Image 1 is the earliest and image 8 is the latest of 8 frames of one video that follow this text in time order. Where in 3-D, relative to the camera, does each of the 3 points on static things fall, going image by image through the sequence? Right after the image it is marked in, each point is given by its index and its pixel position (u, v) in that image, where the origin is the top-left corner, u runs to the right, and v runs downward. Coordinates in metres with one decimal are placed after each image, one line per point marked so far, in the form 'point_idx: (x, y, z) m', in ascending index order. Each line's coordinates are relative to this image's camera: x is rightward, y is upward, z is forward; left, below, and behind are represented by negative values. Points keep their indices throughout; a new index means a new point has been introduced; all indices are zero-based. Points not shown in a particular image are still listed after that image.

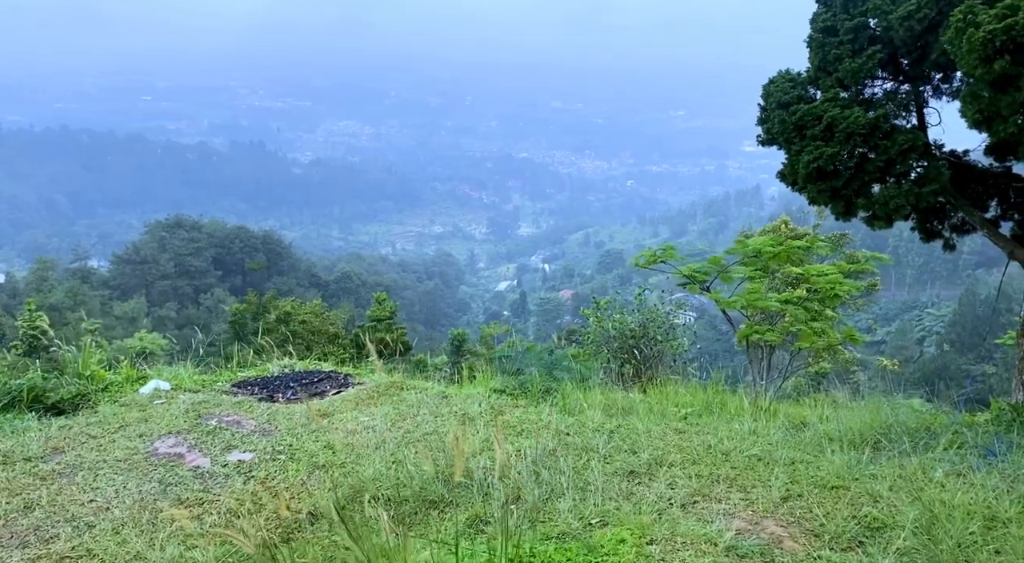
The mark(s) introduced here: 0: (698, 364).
0: (+1.4, -0.6, +6.7) m
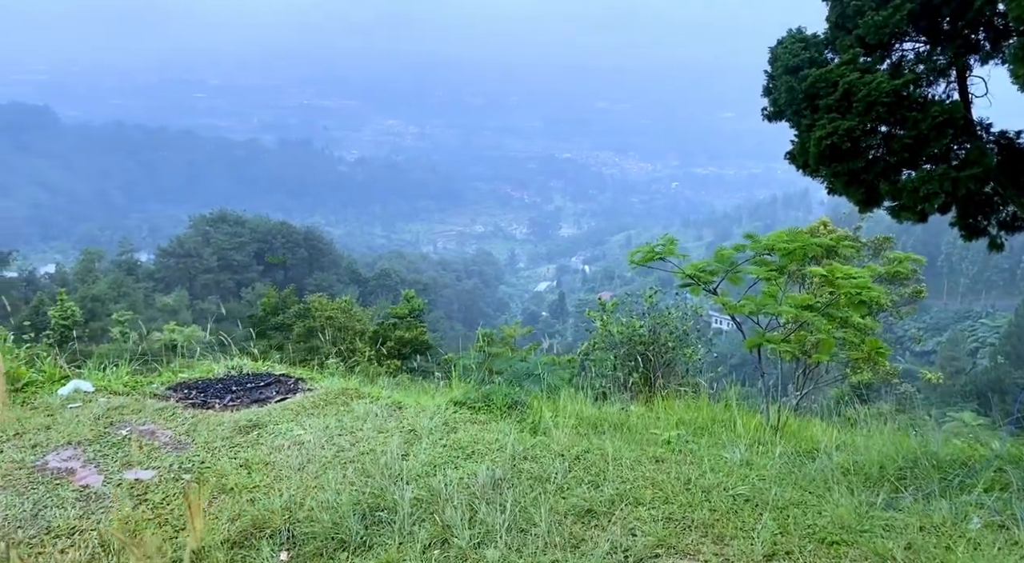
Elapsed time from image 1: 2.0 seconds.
0: (+1.3, -0.6, +6.0) m
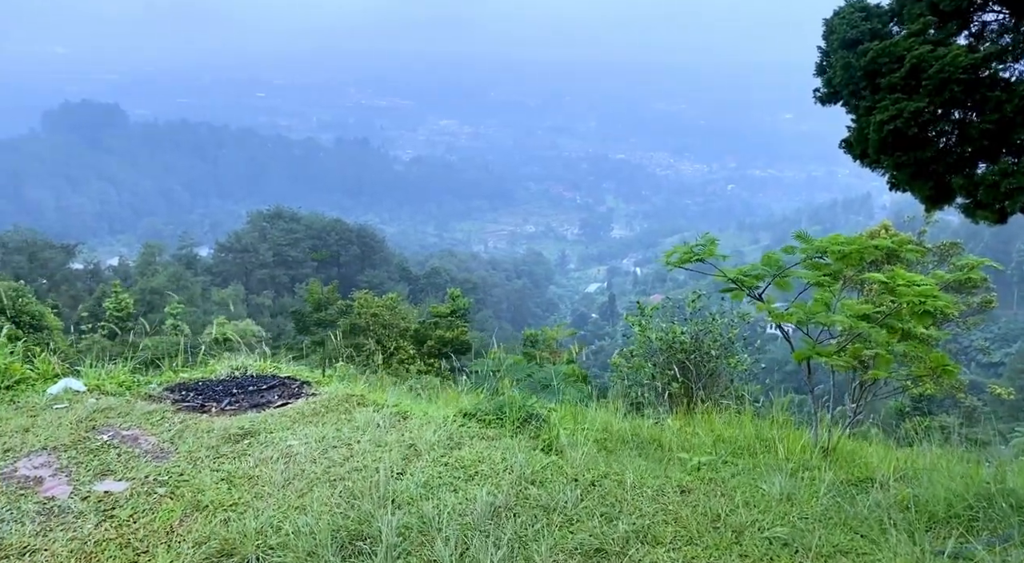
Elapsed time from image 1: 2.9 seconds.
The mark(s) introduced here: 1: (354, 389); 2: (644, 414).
0: (+1.5, -0.7, +5.6) m
1: (-0.7, -0.5, +4.2) m
2: (+0.7, -0.7, +4.9) m
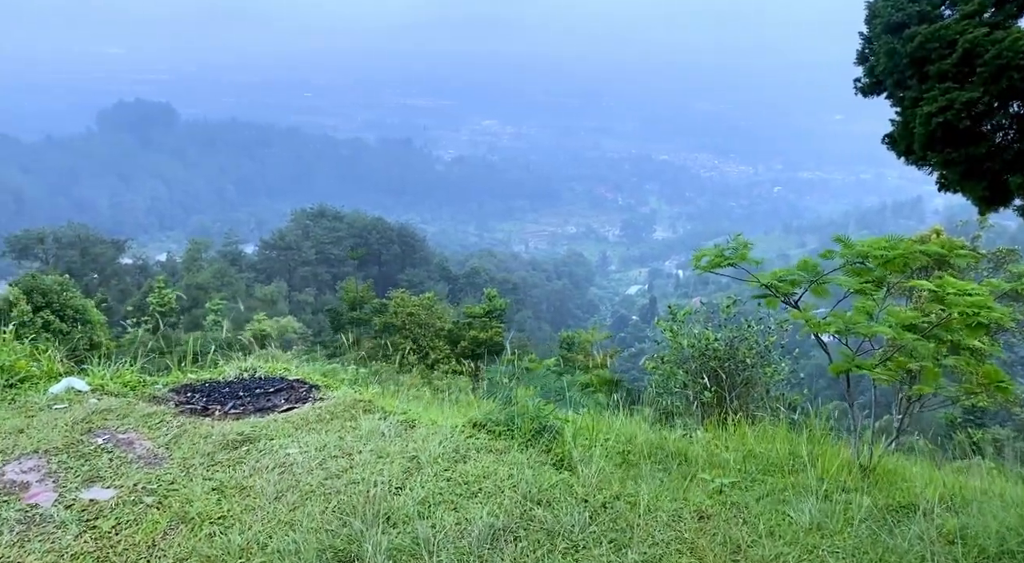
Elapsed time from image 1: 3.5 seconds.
0: (+1.6, -0.7, +5.3) m
1: (-0.6, -0.5, +4.0) m
2: (+0.8, -0.7, +4.6) m
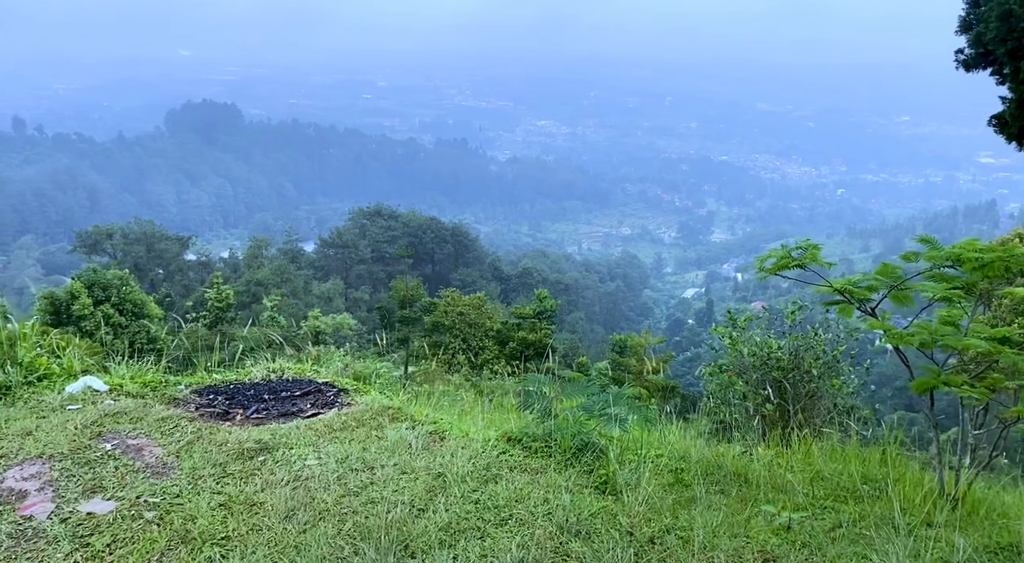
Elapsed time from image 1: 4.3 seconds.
0: (+1.9, -0.7, +4.9) m
1: (-0.5, -0.5, +3.7) m
2: (+1.0, -0.7, +4.3) m
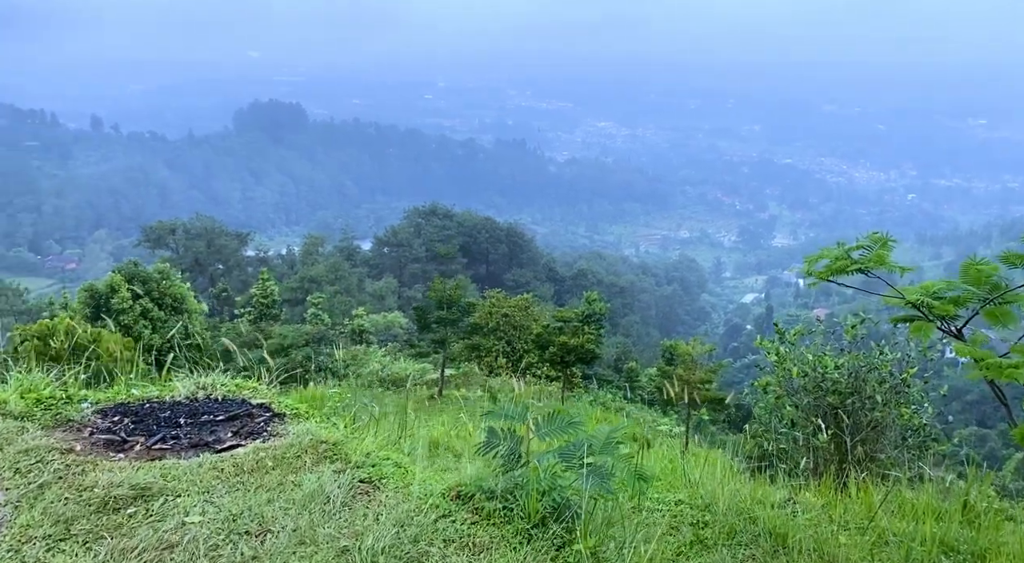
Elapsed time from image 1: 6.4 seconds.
0: (+1.8, -0.8, +4.0) m
1: (-0.6, -0.5, +3.0) m
2: (+0.9, -0.7, +3.4) m
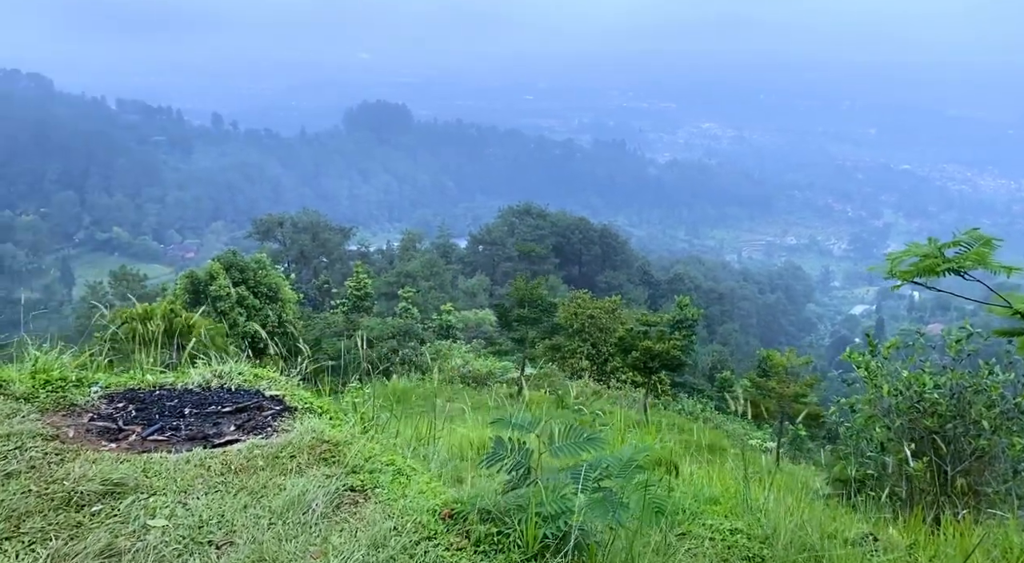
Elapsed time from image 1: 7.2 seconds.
0: (+2.0, -0.8, +3.5) m
1: (-0.5, -0.4, +2.7) m
2: (+1.0, -0.7, +3.0) m
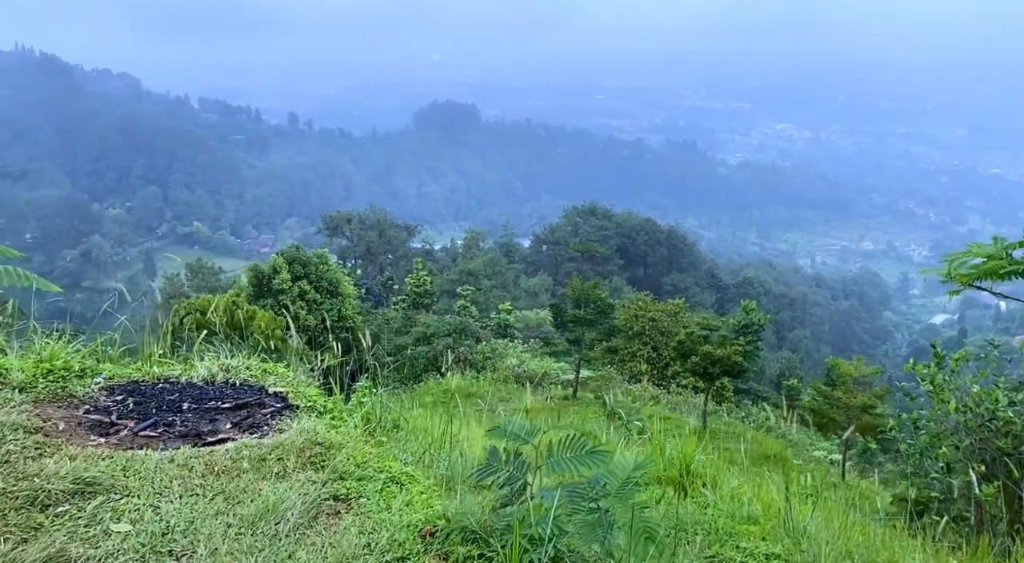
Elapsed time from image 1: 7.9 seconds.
0: (+2.1, -0.8, +3.1) m
1: (-0.4, -0.4, +2.5) m
2: (+1.1, -0.8, +2.7) m
